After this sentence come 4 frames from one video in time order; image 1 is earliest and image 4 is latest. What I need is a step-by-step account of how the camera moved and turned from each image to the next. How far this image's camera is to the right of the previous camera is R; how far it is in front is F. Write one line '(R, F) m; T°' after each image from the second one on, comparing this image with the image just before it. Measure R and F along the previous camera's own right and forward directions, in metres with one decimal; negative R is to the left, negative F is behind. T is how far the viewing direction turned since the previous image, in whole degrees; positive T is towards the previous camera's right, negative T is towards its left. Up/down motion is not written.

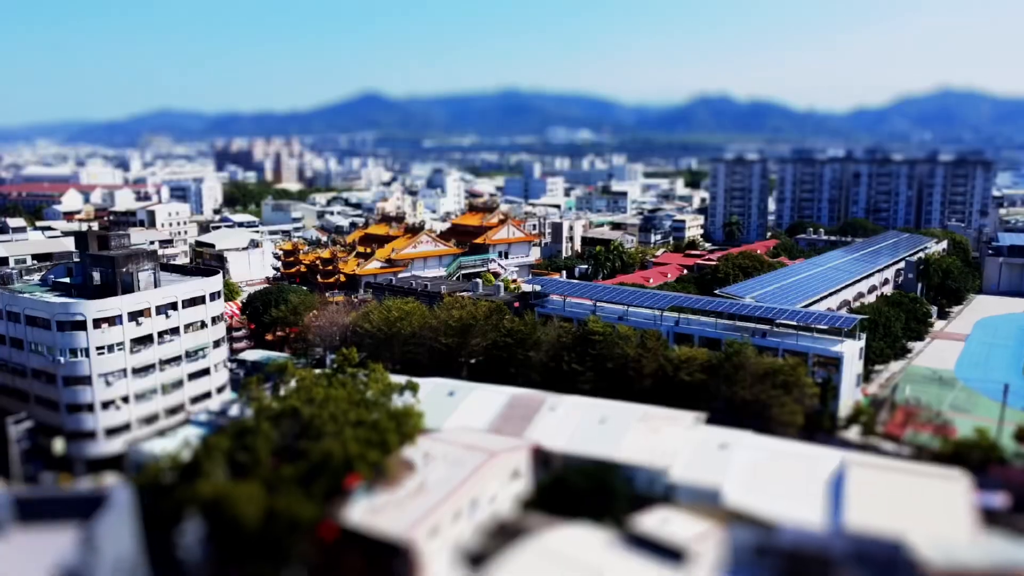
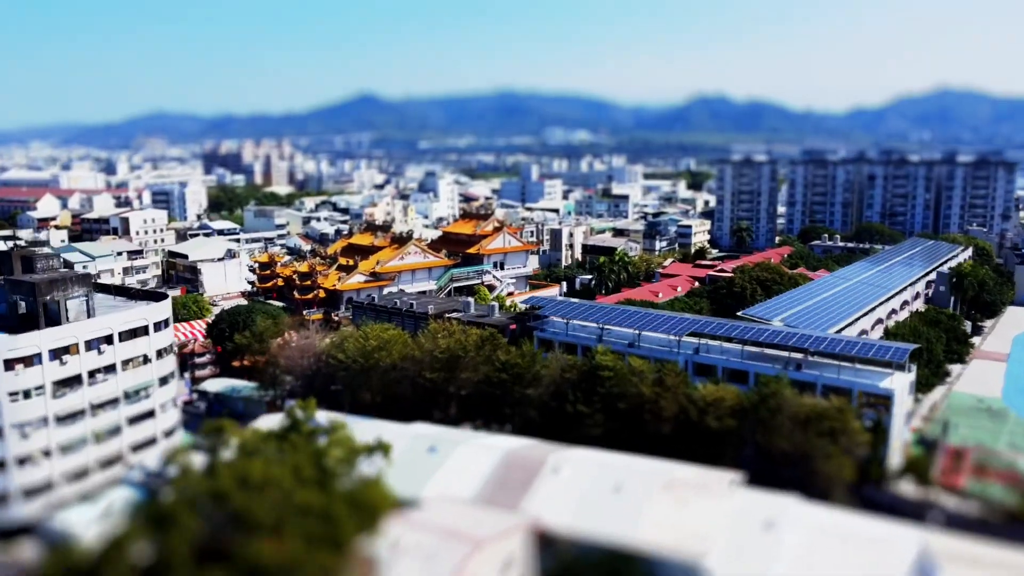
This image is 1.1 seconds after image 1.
(+0.1, +4.4) m; 0°
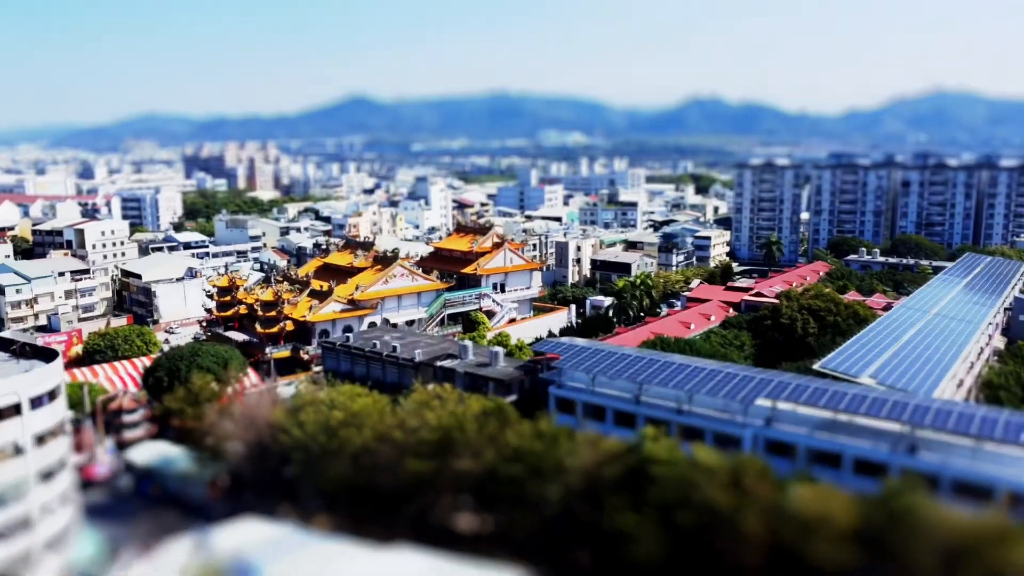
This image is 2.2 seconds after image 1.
(-0.5, +7.4) m; 0°
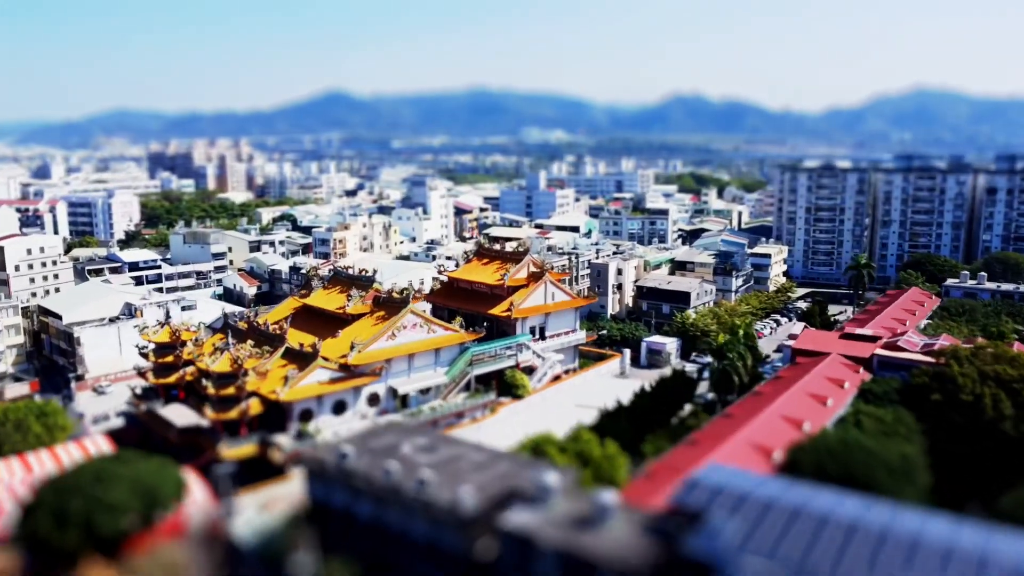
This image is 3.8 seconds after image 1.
(-2.8, +11.8) m; +1°
